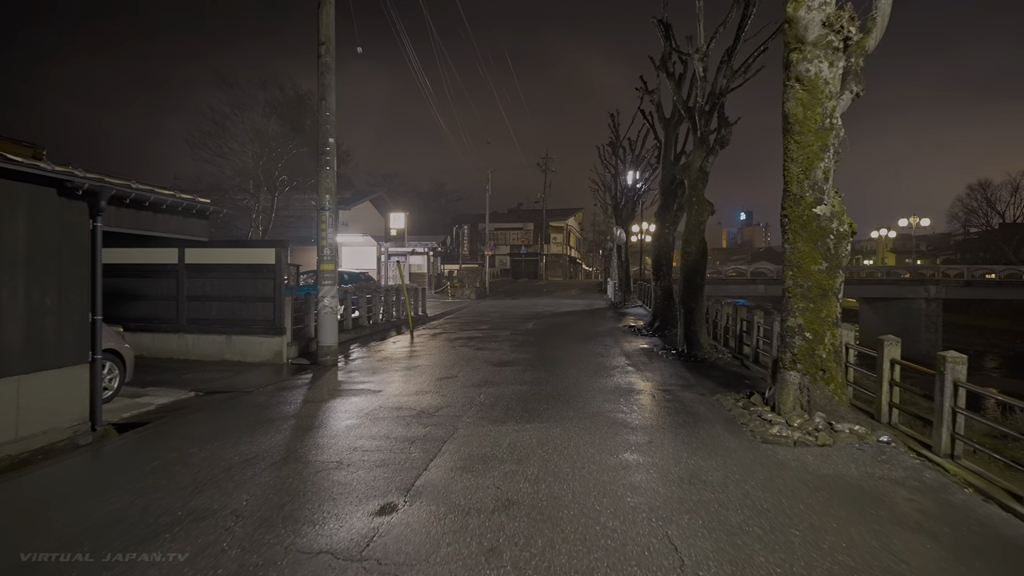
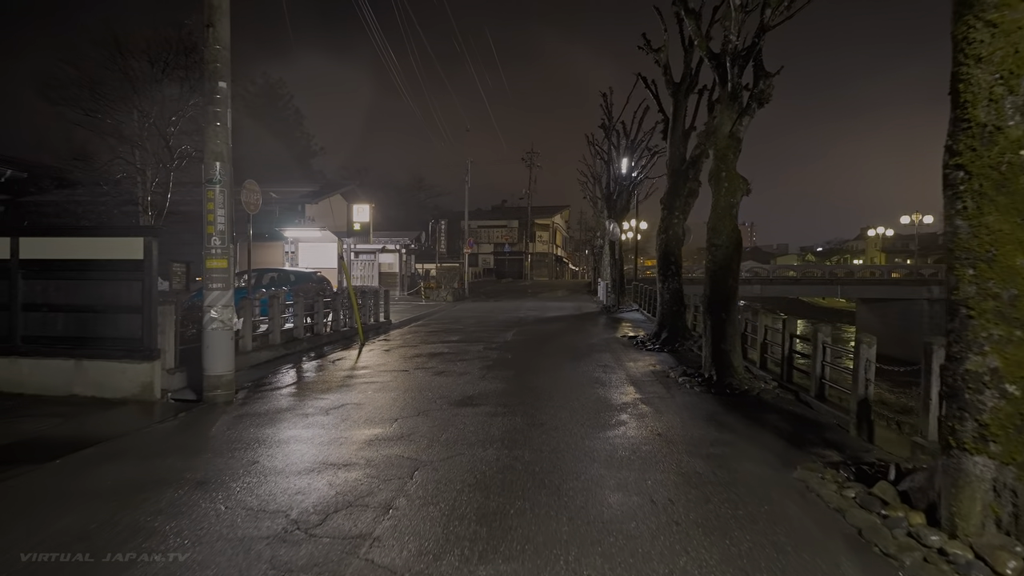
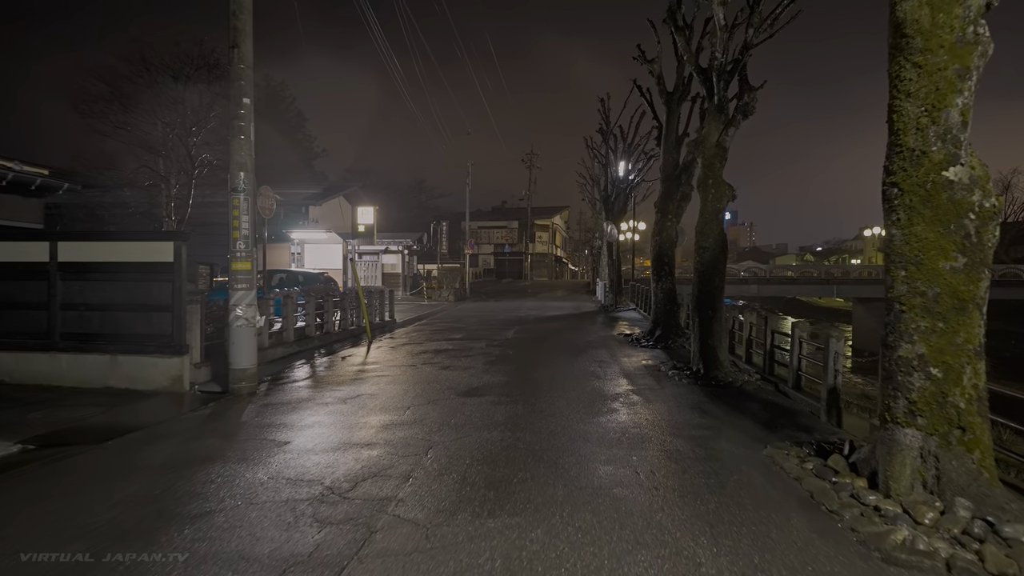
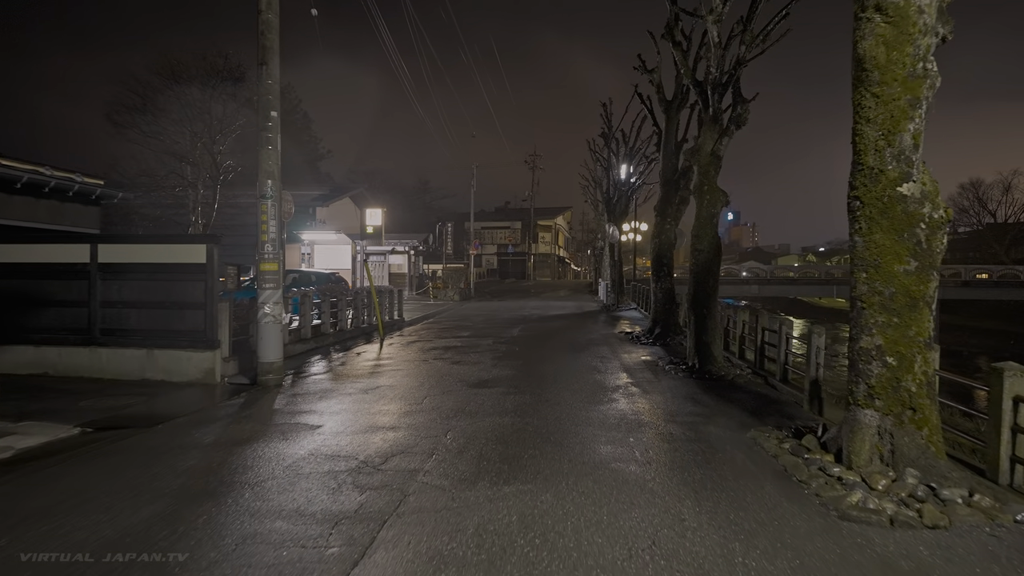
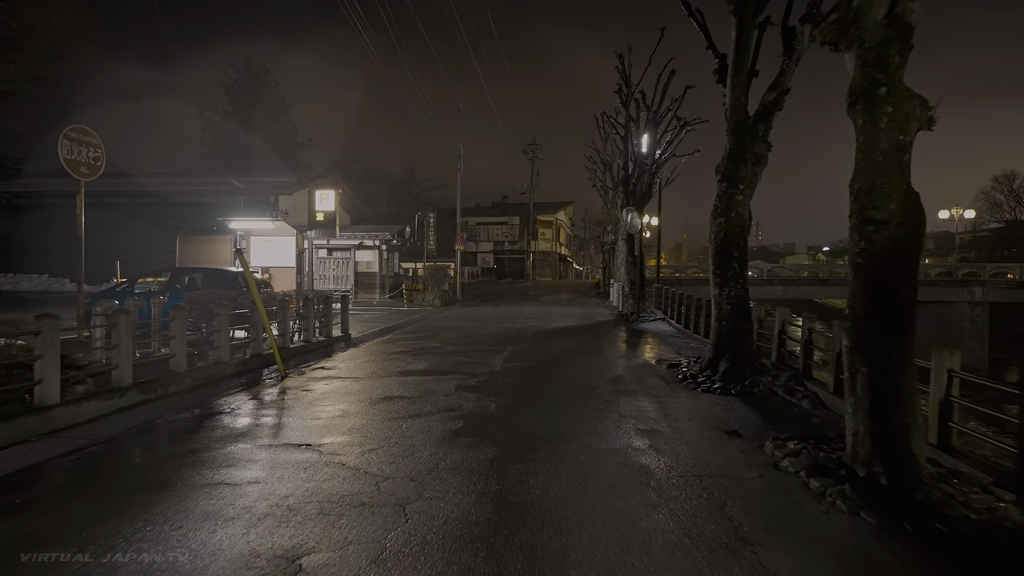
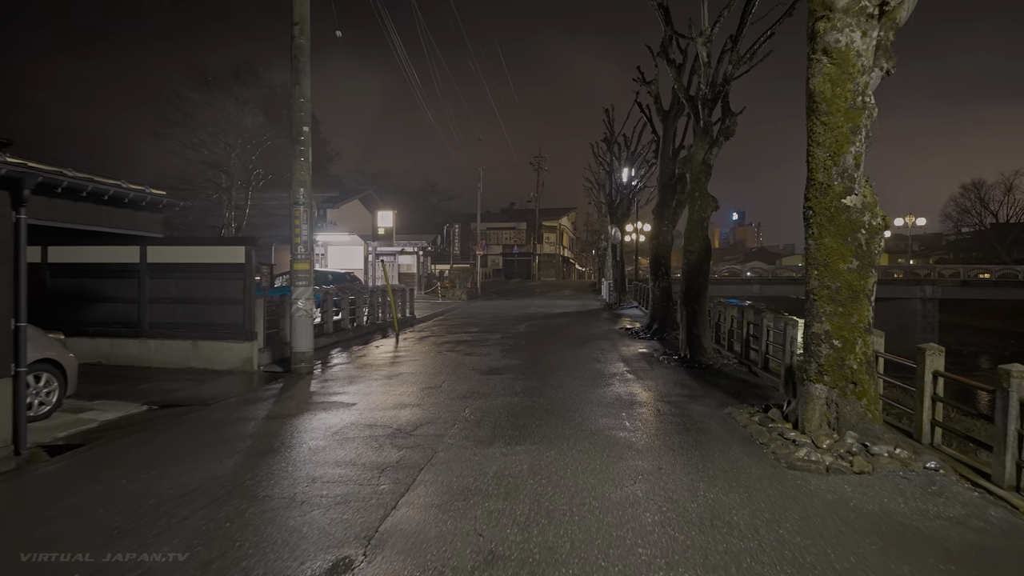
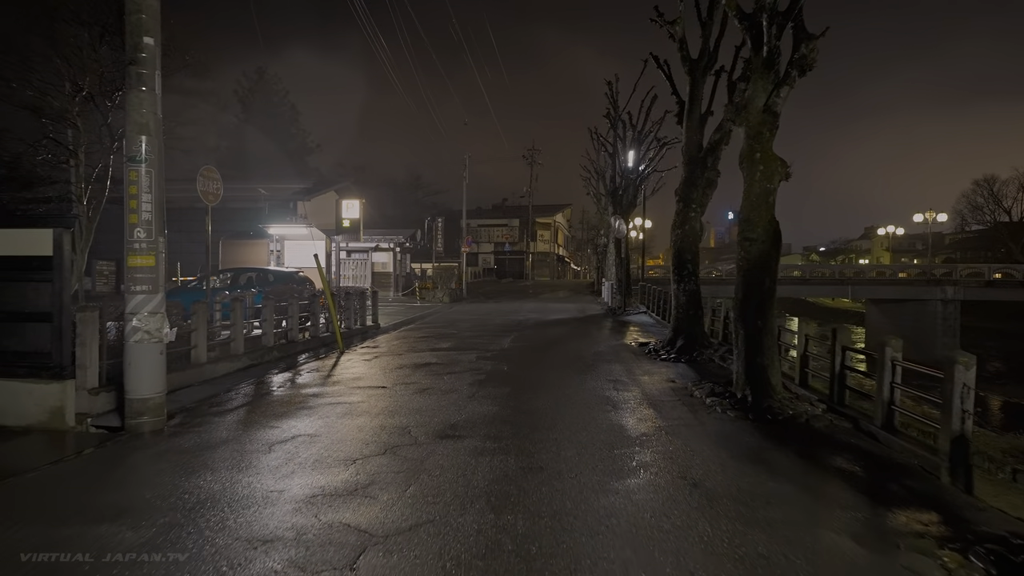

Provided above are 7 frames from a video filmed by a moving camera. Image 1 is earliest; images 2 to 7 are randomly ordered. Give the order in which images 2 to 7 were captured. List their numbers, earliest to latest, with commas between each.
6, 4, 3, 2, 7, 5
